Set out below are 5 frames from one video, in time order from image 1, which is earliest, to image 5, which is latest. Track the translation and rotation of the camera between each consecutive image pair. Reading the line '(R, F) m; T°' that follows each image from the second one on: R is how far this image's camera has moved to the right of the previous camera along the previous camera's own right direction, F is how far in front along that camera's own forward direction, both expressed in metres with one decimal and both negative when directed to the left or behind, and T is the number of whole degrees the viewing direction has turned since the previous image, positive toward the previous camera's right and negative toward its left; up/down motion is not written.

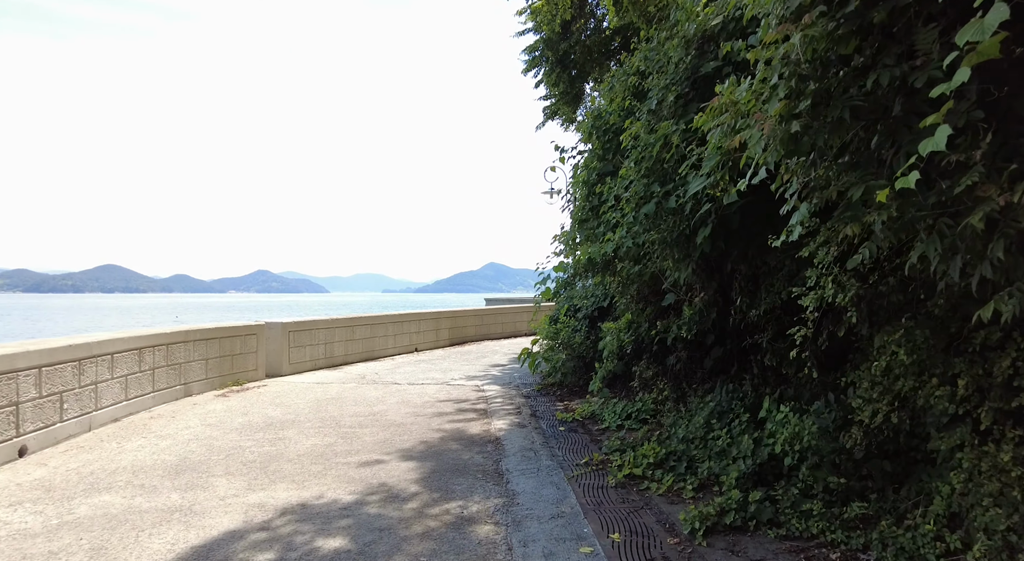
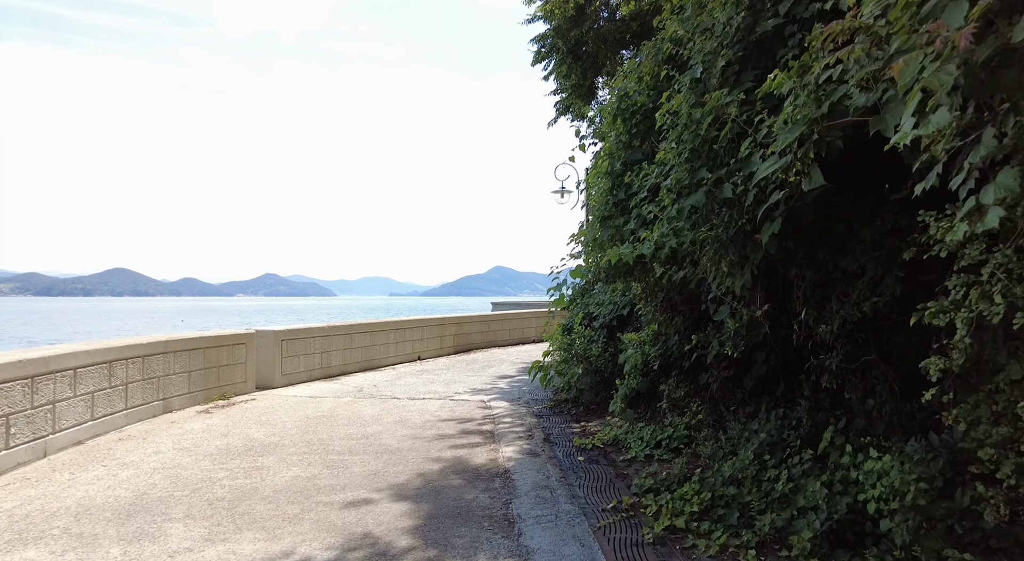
(0.0, +0.9) m; -1°
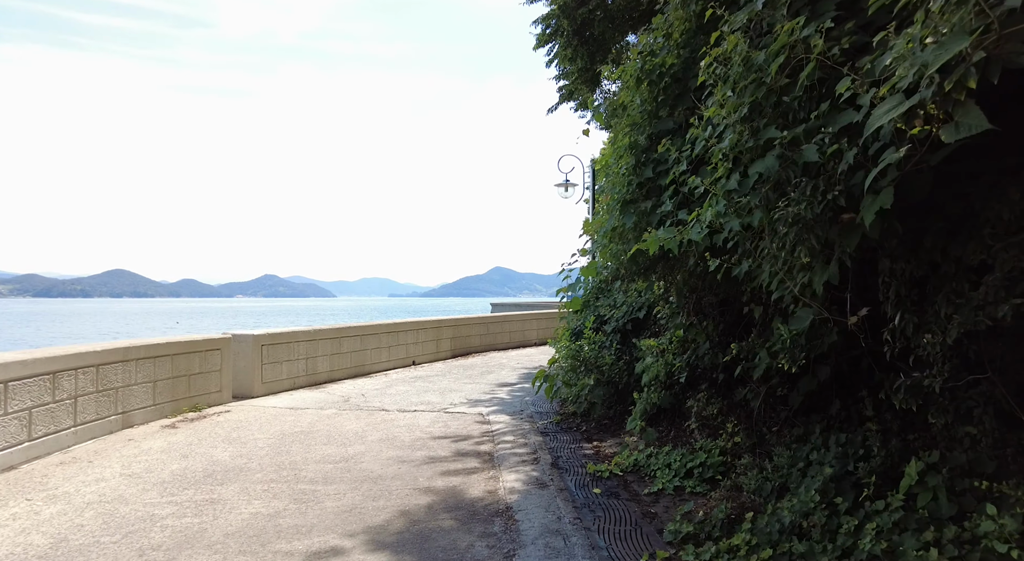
(0.0, +1.0) m; 0°
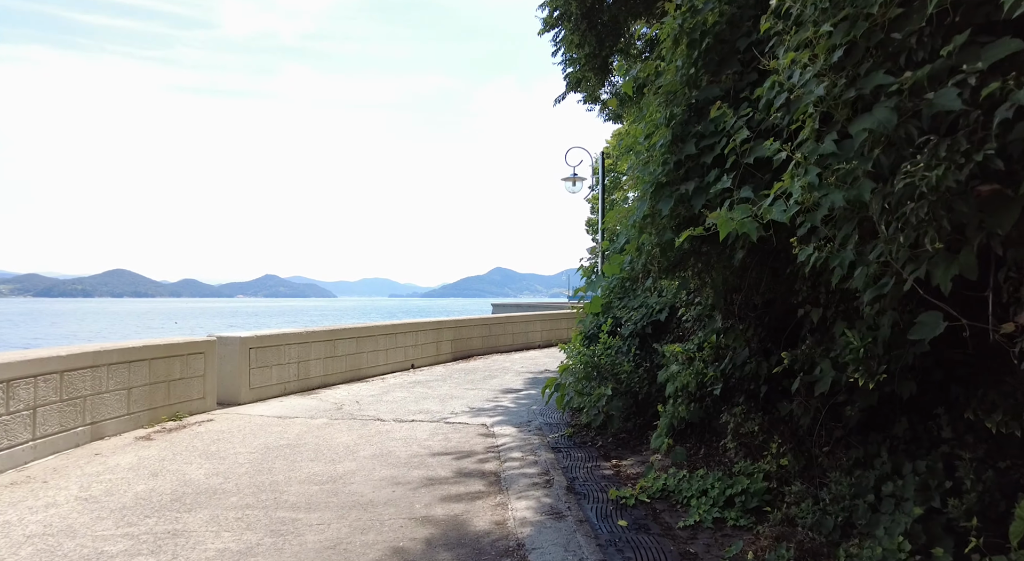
(-0.1, +0.7) m; 0°
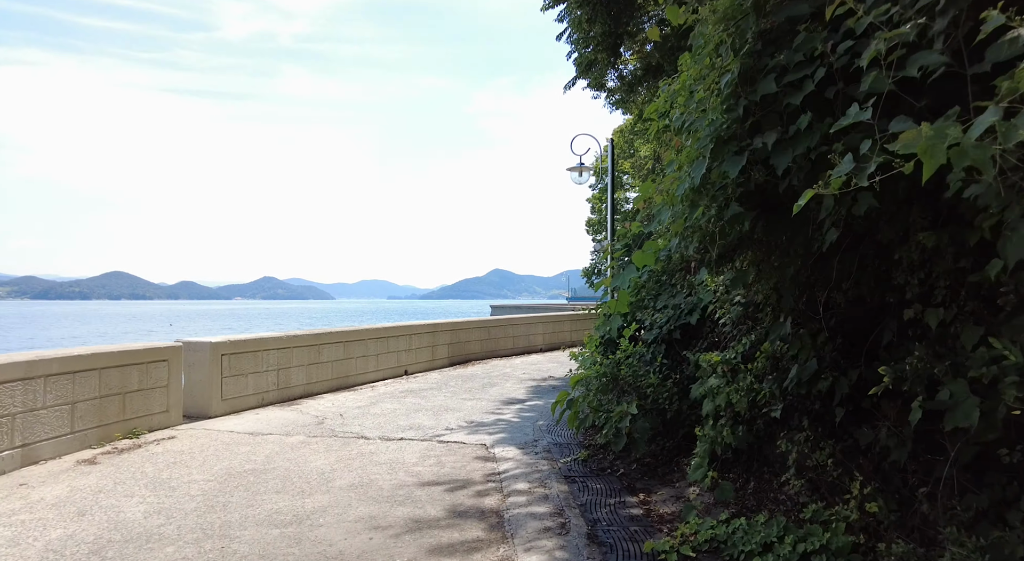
(0.0, +1.0) m; 0°
